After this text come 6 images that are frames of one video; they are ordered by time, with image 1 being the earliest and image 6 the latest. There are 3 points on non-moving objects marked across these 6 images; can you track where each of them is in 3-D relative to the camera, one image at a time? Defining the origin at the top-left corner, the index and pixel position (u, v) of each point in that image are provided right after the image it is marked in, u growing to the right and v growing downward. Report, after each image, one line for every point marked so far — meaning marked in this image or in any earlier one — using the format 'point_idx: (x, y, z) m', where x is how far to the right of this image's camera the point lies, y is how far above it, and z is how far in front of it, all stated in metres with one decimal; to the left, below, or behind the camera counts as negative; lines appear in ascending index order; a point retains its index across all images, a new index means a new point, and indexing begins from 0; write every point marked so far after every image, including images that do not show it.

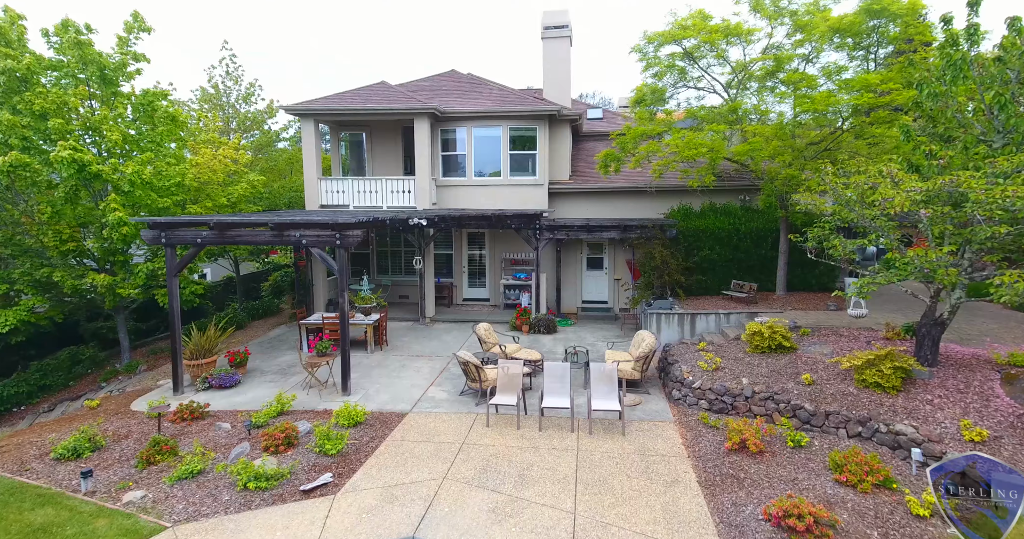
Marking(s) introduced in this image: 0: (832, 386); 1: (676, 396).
0: (+5.3, -1.9, +7.7) m
1: (+3.1, -2.3, +8.8) m
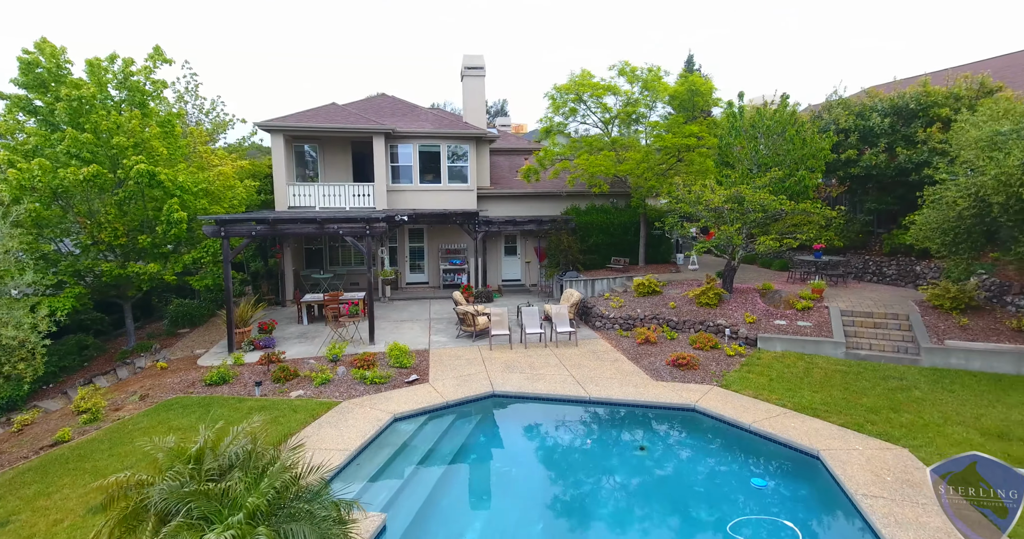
0: (+5.0, -1.1, +13.5) m
1: (+2.5, -1.6, +13.8) m
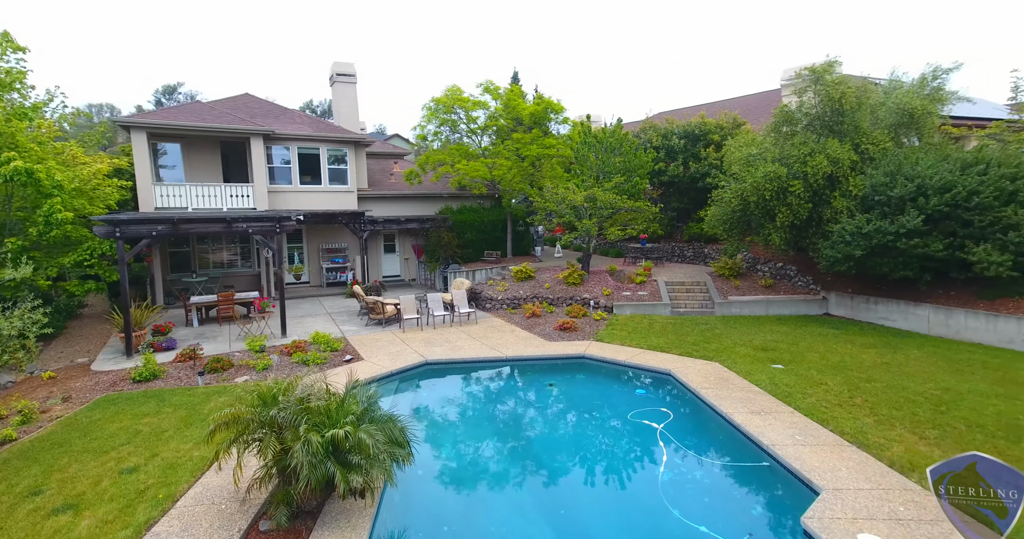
0: (+1.6, -0.6, +16.5) m
1: (-0.8, -1.2, +16.1) m
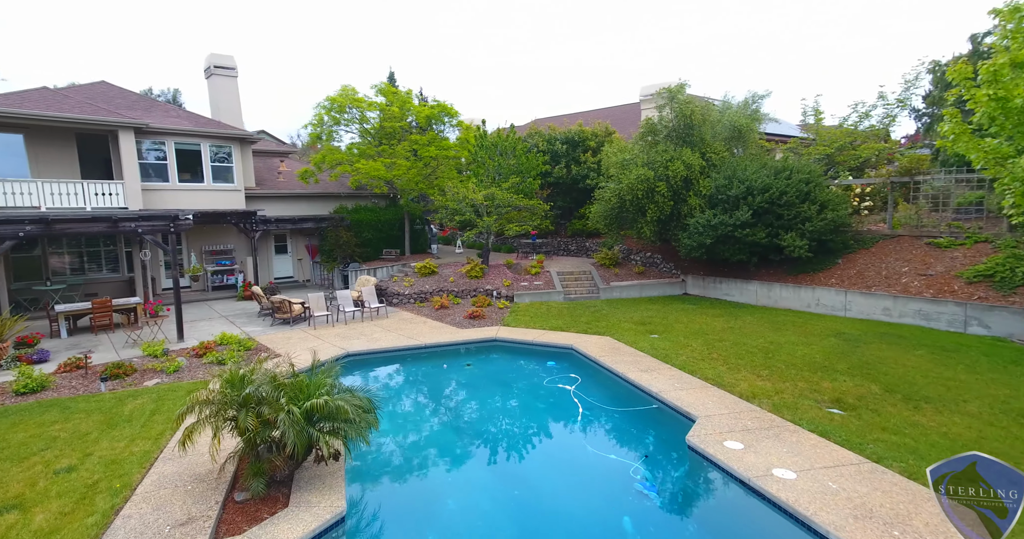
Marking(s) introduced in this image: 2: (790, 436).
0: (-1.9, -0.4, +17.5) m
1: (-4.0, -1.1, +16.5) m
2: (+4.5, -2.7, +7.6) m
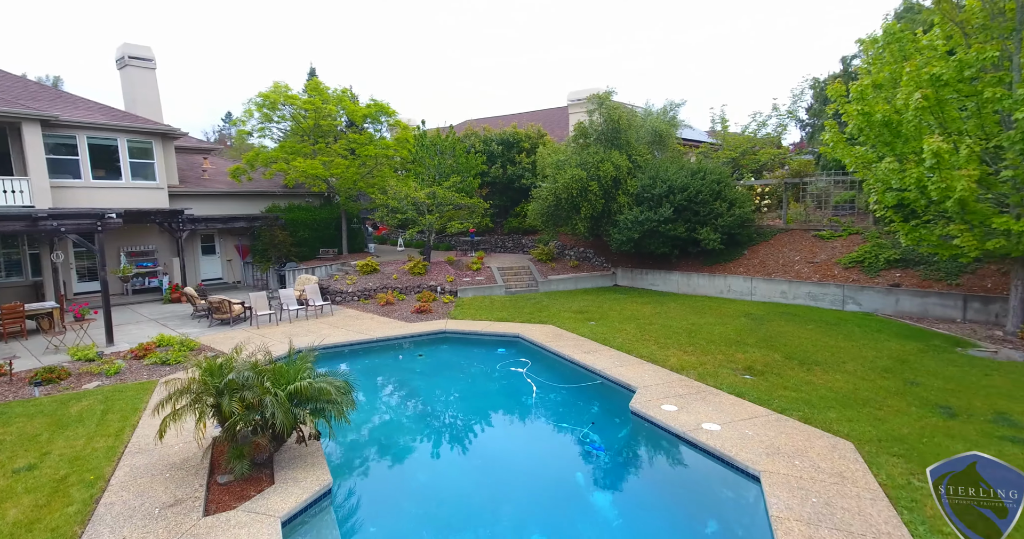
0: (-4.0, -0.3, +17.7) m
1: (-6.0, -1.0, +16.4) m
2: (+3.8, -2.4, +8.9) m
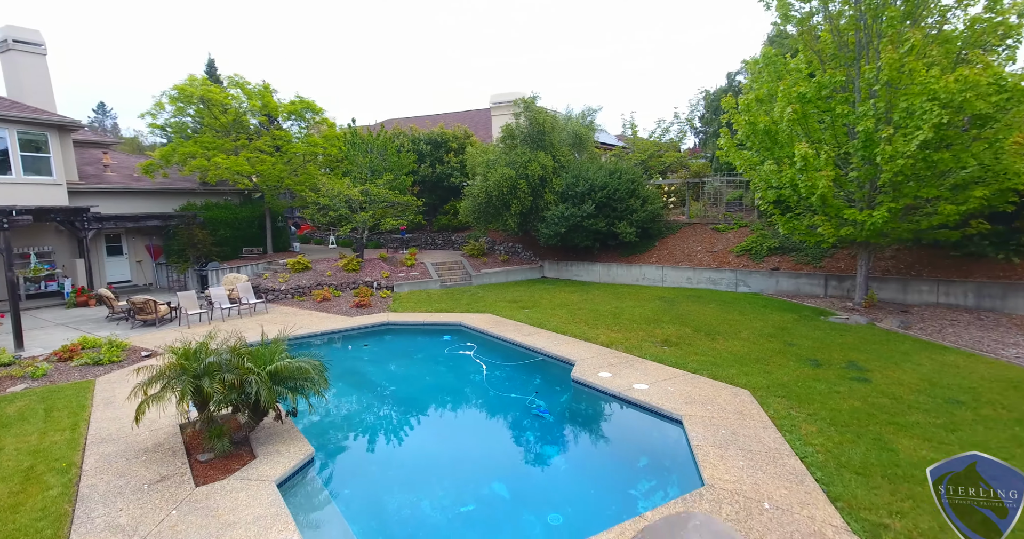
0: (-6.5, -0.2, +17.7) m
1: (-8.2, -1.0, +16.0) m
2: (+2.8, -2.1, +10.3) m
